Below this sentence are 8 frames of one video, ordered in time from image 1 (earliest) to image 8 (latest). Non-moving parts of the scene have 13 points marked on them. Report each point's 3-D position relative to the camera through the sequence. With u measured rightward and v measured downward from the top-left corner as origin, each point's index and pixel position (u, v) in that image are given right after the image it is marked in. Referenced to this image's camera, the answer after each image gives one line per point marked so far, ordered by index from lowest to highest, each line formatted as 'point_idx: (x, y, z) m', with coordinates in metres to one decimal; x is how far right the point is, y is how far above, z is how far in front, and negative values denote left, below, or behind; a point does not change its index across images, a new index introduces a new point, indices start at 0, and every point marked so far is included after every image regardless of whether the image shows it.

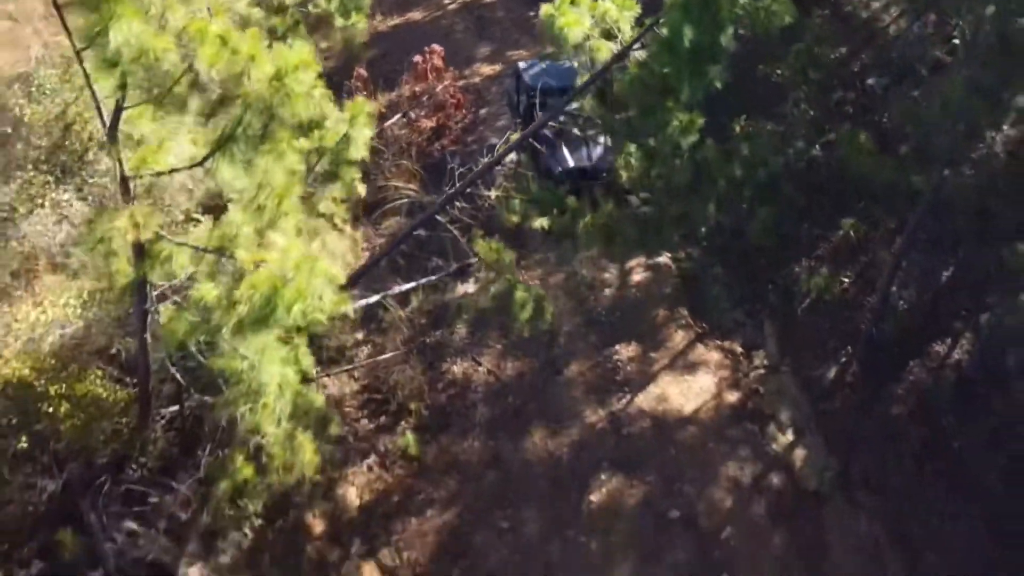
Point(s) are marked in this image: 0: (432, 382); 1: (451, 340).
0: (-0.6, -0.7, +8.0) m
1: (-0.5, -0.4, +8.4) m
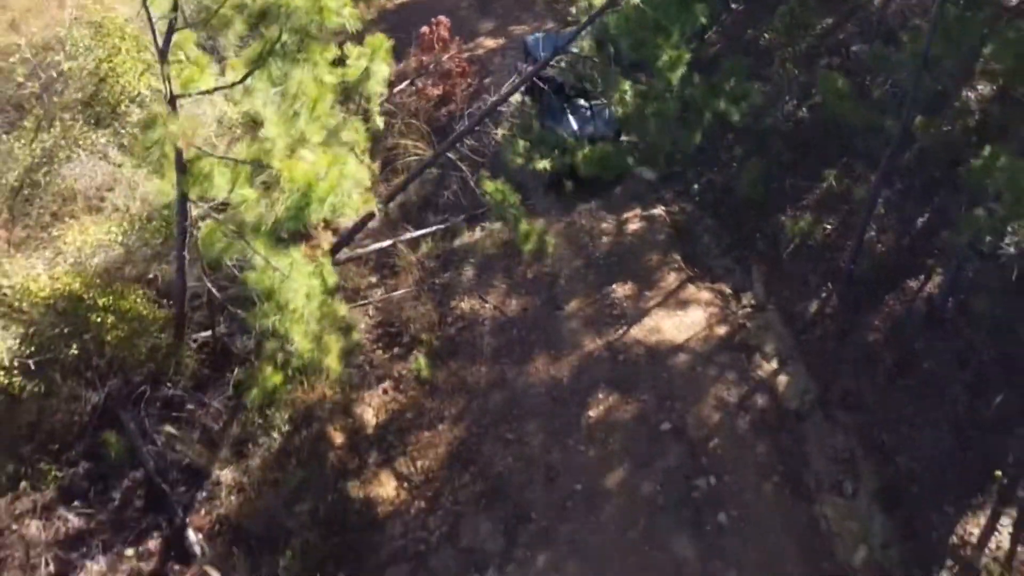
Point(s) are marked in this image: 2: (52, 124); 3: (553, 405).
0: (-0.6, -0.2, +8.6) m
1: (-0.4, +0.1, +9.0) m
2: (-3.4, +1.2, +7.9) m
3: (+0.3, -0.8, +7.7) m
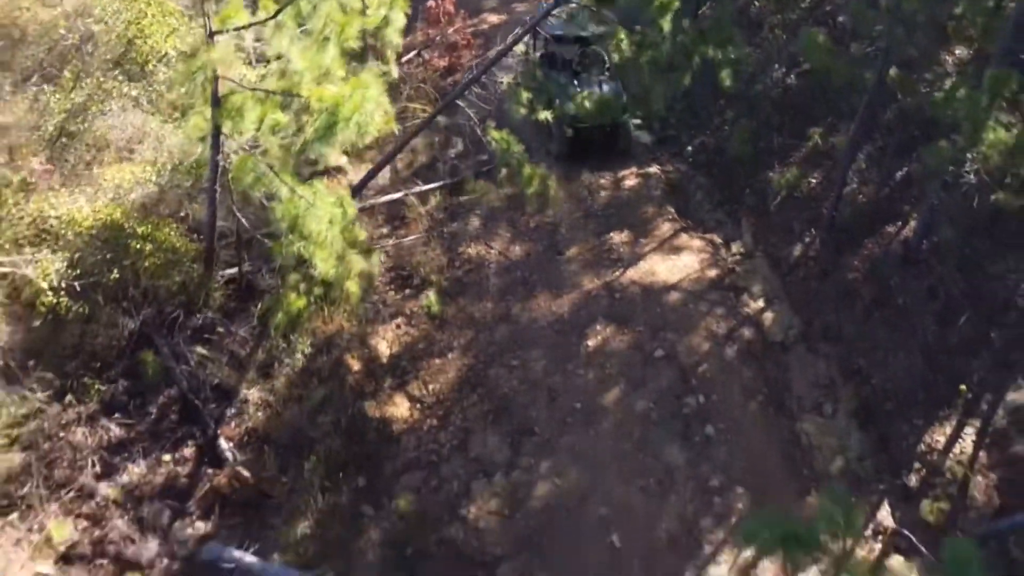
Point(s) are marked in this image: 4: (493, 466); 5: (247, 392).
0: (-0.5, +0.2, +9.1) m
1: (-0.4, +0.5, +9.6) m
2: (-3.3, +1.6, +8.5) m
3: (+0.3, -0.4, +8.2) m
4: (-0.1, -1.2, +7.2) m
5: (-1.8, -0.7, +7.4) m
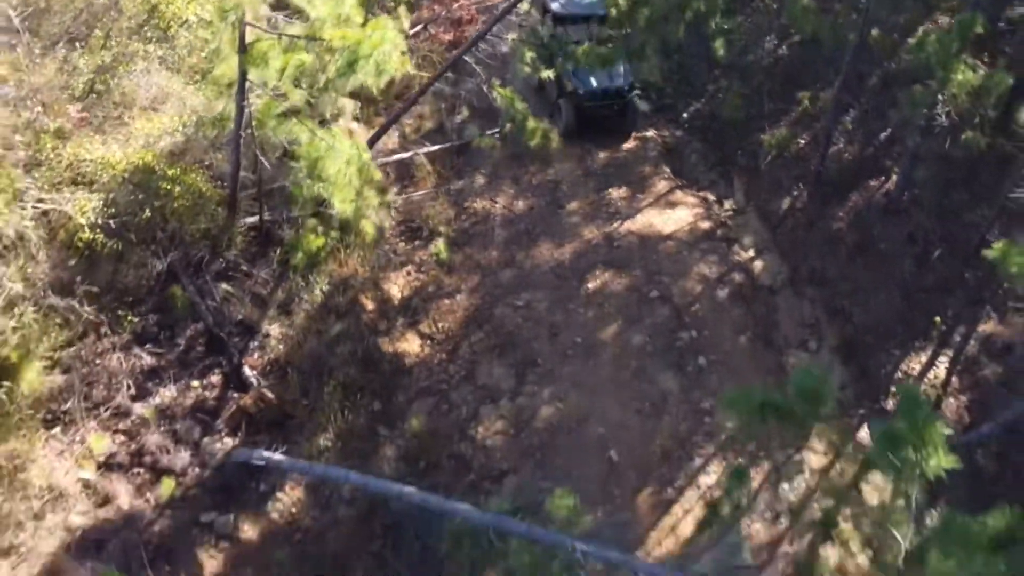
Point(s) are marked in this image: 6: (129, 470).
0: (-0.5, +0.7, +9.6) m
1: (-0.4, +0.9, +10.1) m
2: (-3.3, +2.1, +9.0) m
3: (+0.4, +0.1, +8.8) m
4: (-0.1, -0.7, +7.7) m
5: (-1.8, -0.3, +7.9) m
6: (-2.4, -1.1, +6.6) m
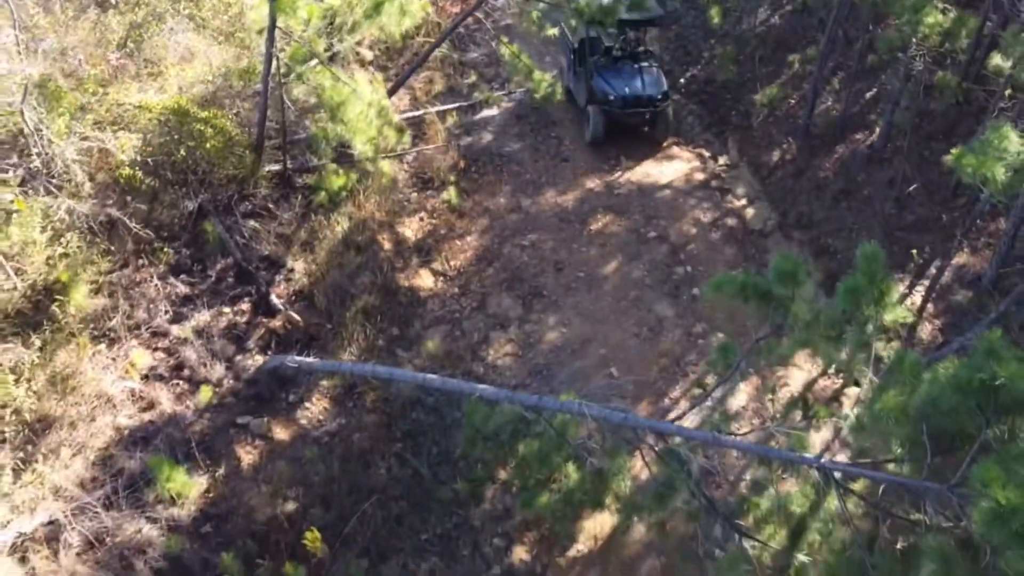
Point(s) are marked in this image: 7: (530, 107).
0: (-0.4, +1.2, +10.2) m
1: (-0.3, +1.4, +10.7) m
2: (-3.3, +2.6, +9.6) m
3: (+0.4, +0.6, +9.3) m
4: (0.0, -0.2, +8.3) m
5: (-1.7, +0.2, +8.5) m
6: (-2.3, -0.6, +7.2) m
7: (+0.2, +1.9, +11.3) m
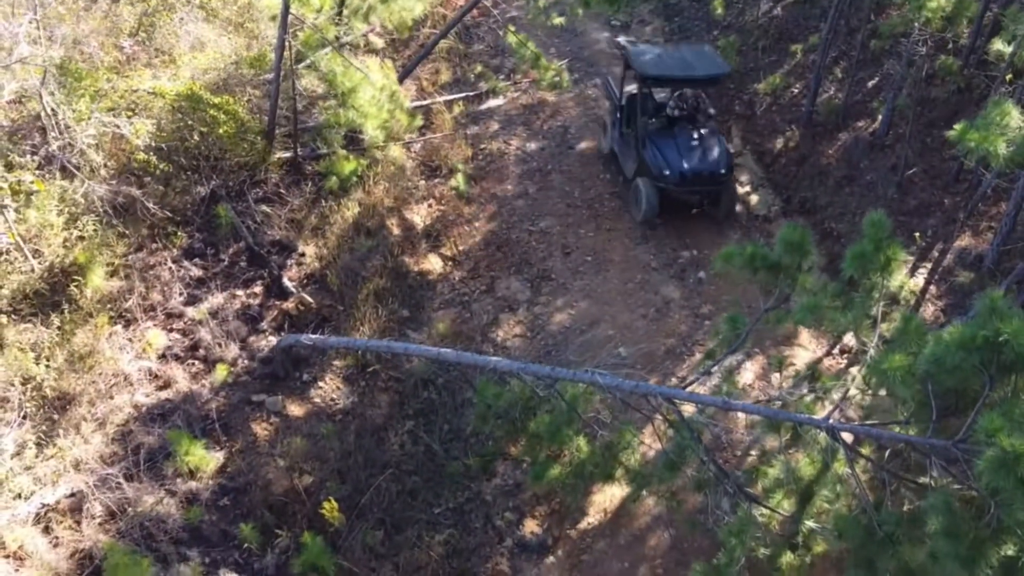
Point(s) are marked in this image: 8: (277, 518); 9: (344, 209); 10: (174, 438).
0: (-0.4, +1.3, +10.4) m
1: (-0.3, +1.6, +10.8) m
2: (-3.2, +2.7, +9.7) m
3: (+0.5, +0.7, +9.5) m
4: (0.0, -0.1, +8.4) m
5: (-1.7, +0.3, +8.6) m
6: (-2.2, -0.5, +7.3) m
7: (+0.2, +2.0, +11.4) m
8: (-1.3, -1.3, +6.0) m
9: (-1.4, +0.7, +8.9) m
10: (-1.9, -0.8, +6.1) m
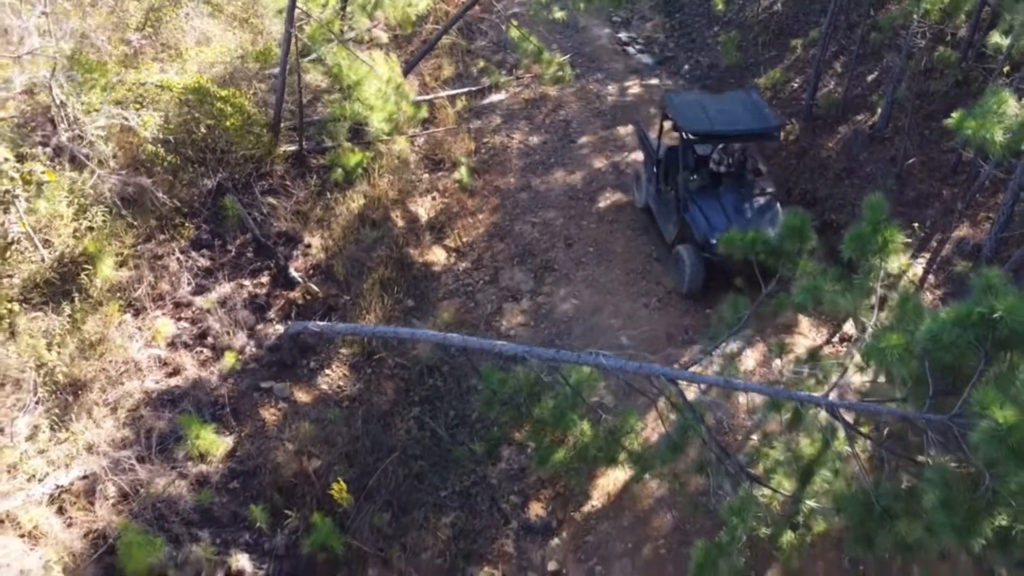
0: (-0.3, +1.4, +10.5) m
1: (-0.2, +1.6, +10.9) m
2: (-3.2, +2.8, +9.8) m
3: (+0.5, +0.8, +9.6) m
4: (+0.1, 0.0, +8.5) m
5: (-1.6, +0.4, +8.7) m
6: (-2.2, -0.4, +7.4) m
7: (+0.3, +2.1, +11.5) m
8: (-1.3, -1.2, +6.1) m
9: (-1.4, +0.7, +9.0) m
10: (-1.9, -0.8, +6.2) m
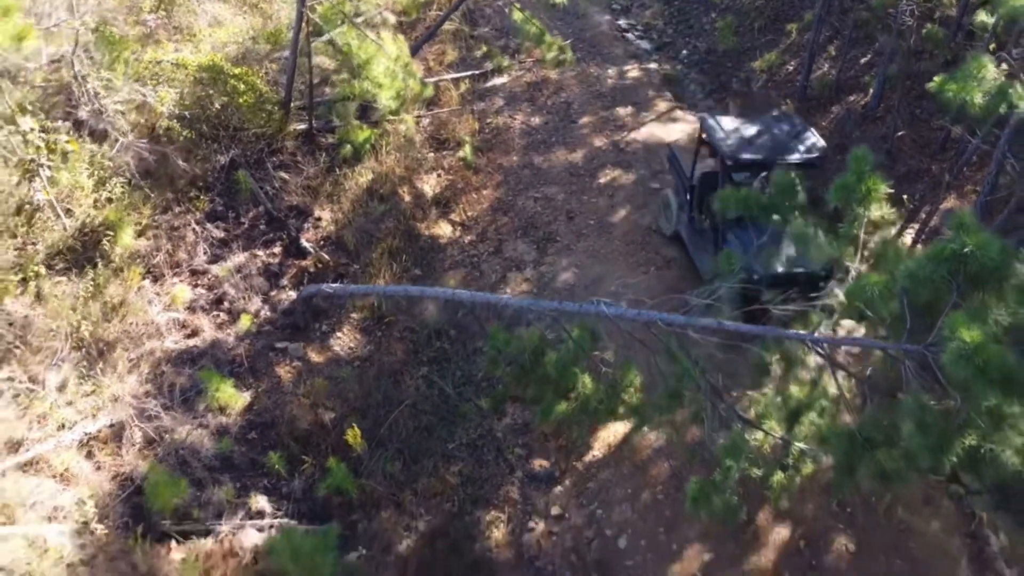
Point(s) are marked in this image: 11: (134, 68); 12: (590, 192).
0: (-0.3, +1.6, +10.8) m
1: (-0.2, +1.9, +11.2) m
2: (-3.1, +3.0, +10.1) m
3: (+0.5, +1.0, +9.9) m
4: (+0.1, +0.2, +8.8) m
5: (-1.6, +0.7, +9.1) m
6: (-2.2, -0.2, +7.7) m
7: (+0.3, +2.3, +11.8) m
8: (-1.3, -1.0, +6.4) m
9: (-1.3, +1.0, +9.3) m
10: (-1.8, -0.5, +6.5) m
11: (-3.1, +1.8, +8.7) m
12: (+0.7, +0.8, +9.6) m
